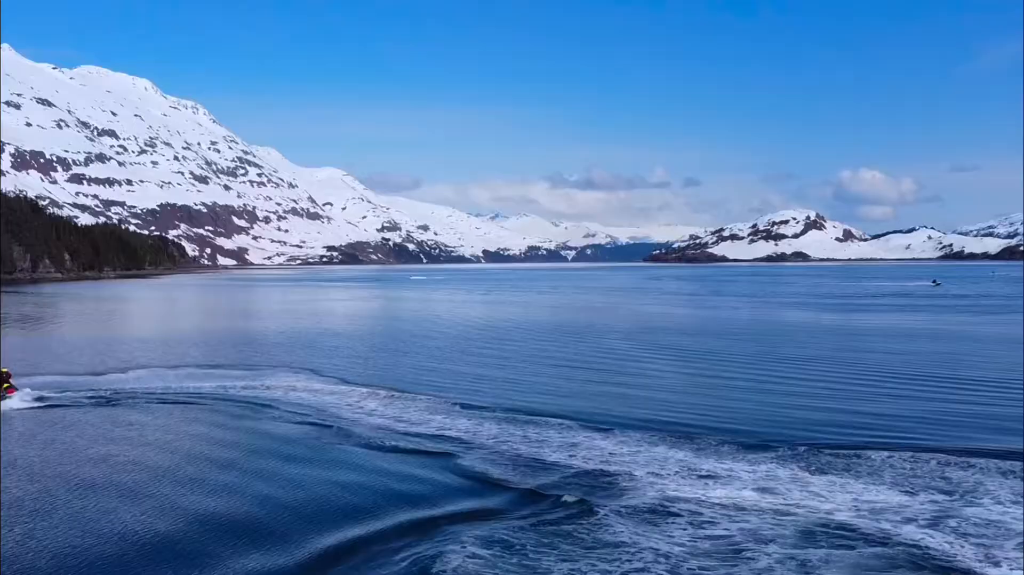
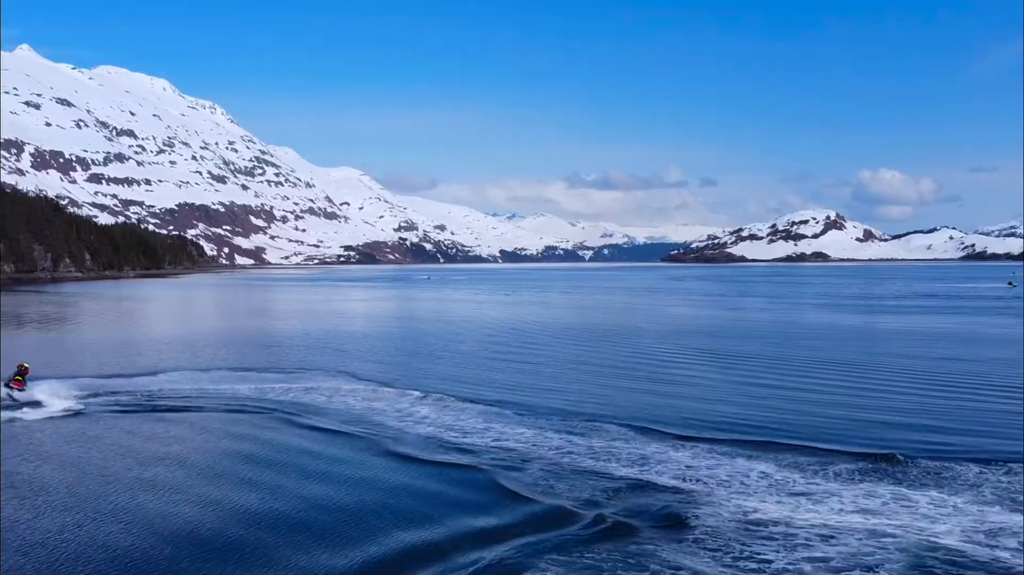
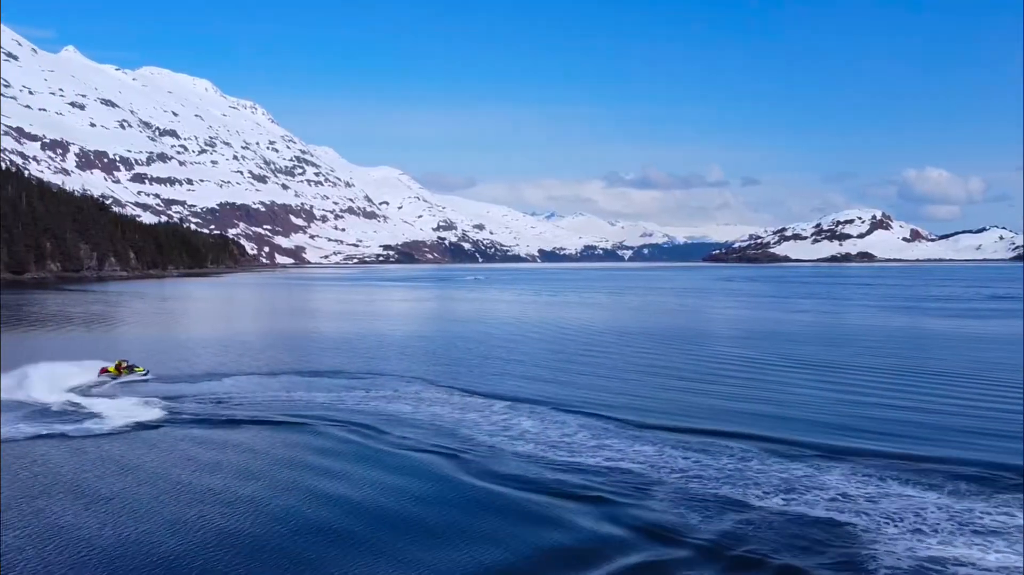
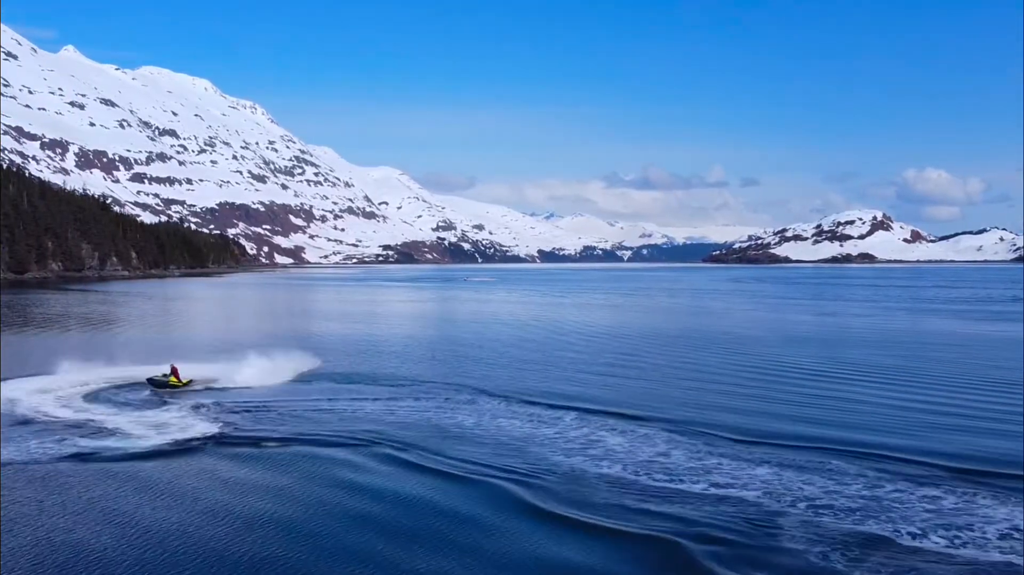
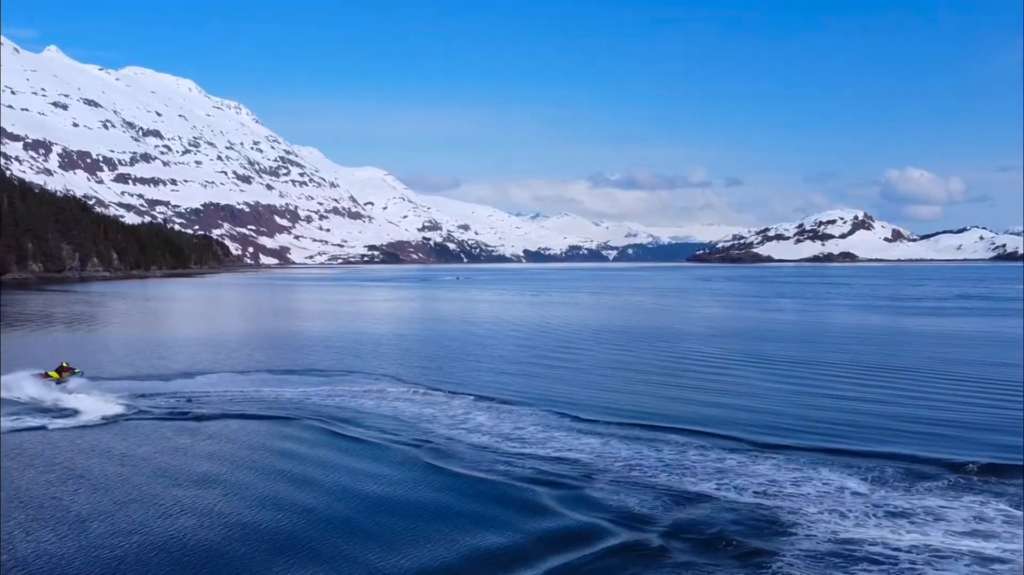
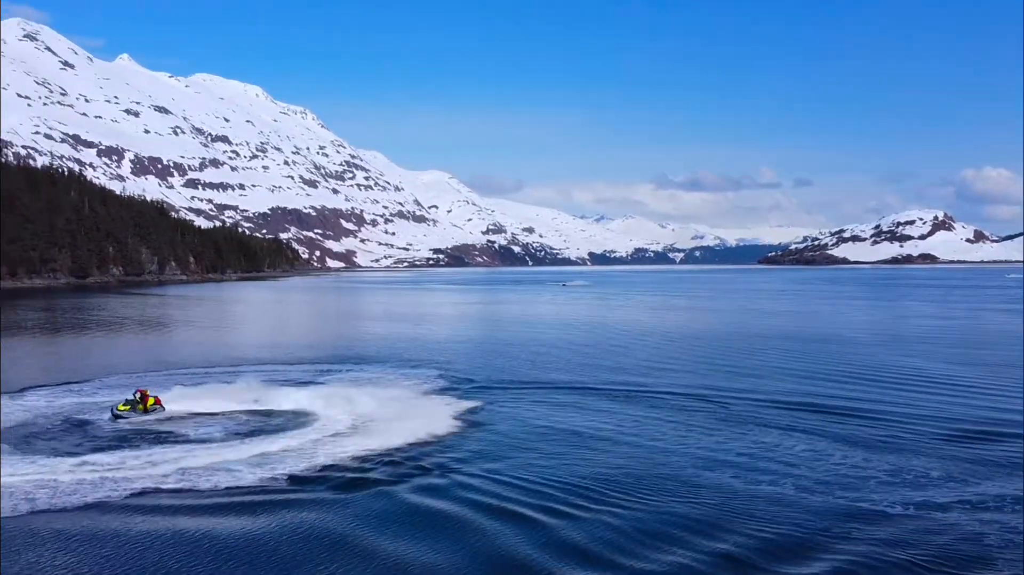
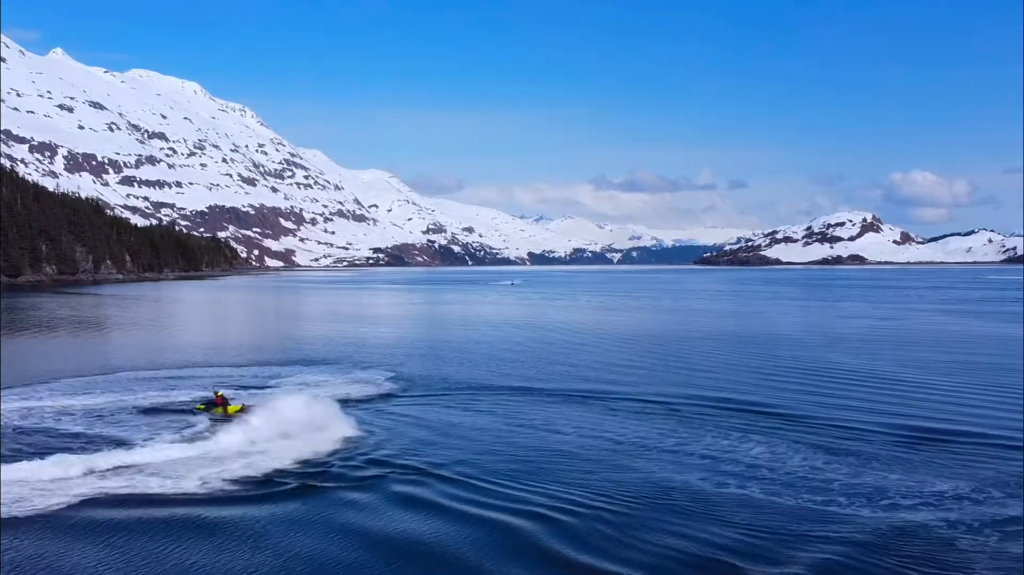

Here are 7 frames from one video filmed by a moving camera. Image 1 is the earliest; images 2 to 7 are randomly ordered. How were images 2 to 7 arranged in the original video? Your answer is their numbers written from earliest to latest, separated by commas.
2, 5, 3, 4, 7, 6
